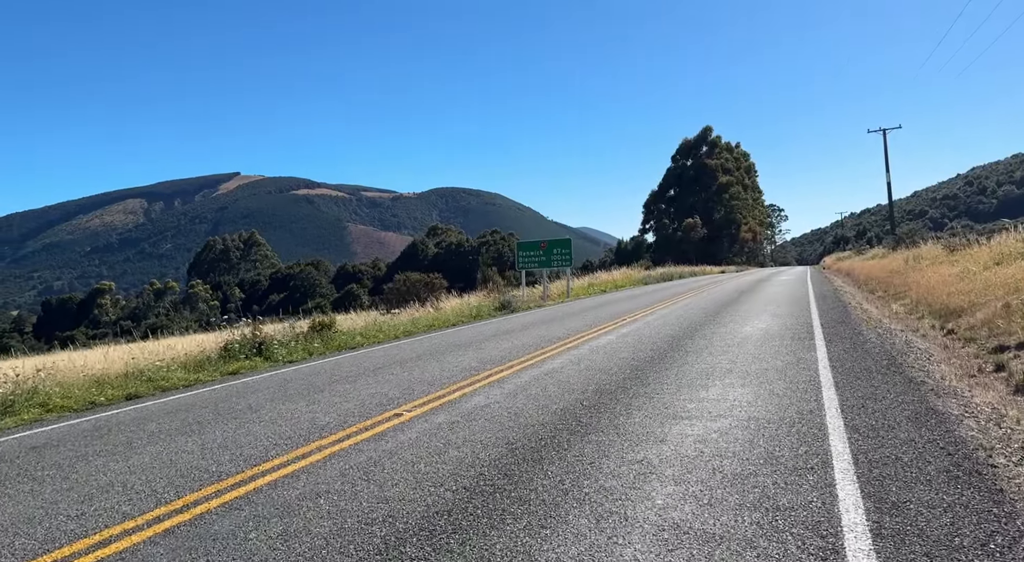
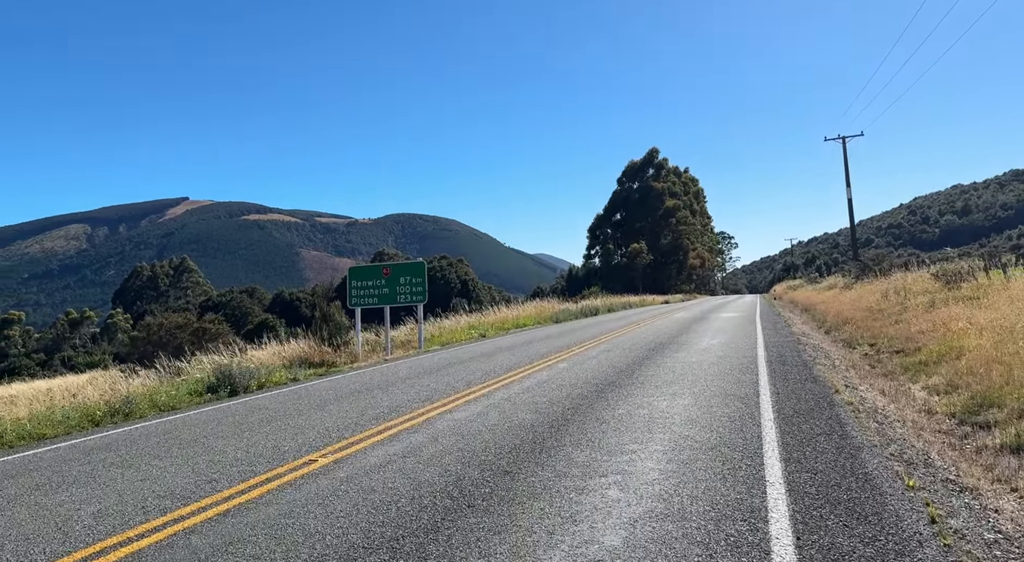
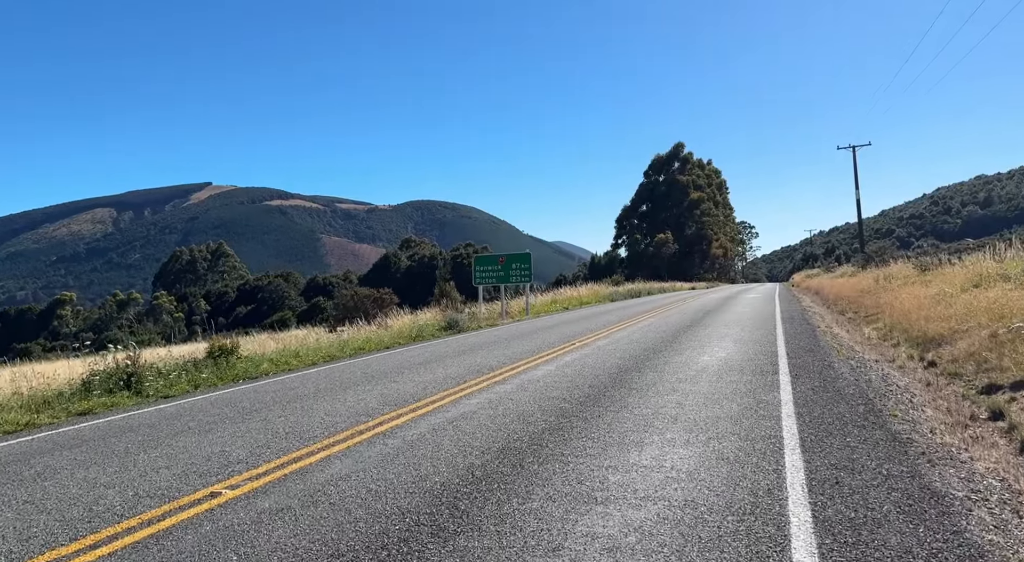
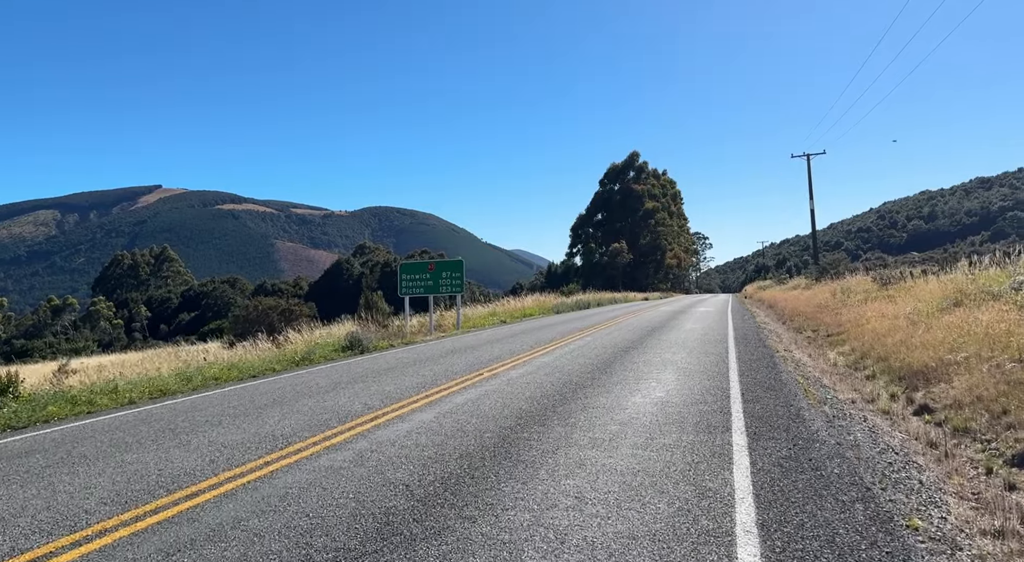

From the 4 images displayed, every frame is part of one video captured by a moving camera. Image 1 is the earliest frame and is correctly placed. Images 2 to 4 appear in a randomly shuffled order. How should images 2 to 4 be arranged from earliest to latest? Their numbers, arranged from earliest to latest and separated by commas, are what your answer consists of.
3, 4, 2
